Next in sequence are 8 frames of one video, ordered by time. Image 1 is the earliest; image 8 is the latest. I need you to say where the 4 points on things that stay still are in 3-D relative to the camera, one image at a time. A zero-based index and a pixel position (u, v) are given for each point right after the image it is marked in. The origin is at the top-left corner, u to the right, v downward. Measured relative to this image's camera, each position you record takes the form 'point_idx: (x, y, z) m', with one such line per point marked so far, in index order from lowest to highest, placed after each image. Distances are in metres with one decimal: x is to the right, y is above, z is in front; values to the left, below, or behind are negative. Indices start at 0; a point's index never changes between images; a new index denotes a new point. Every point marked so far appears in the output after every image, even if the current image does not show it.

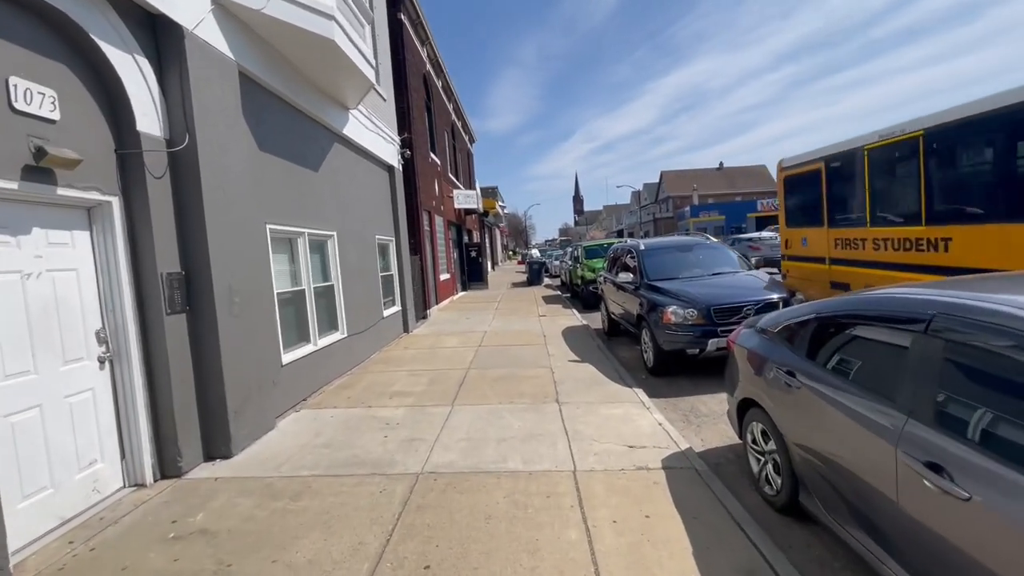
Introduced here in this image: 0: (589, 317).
0: (+2.2, -0.9, +13.6) m
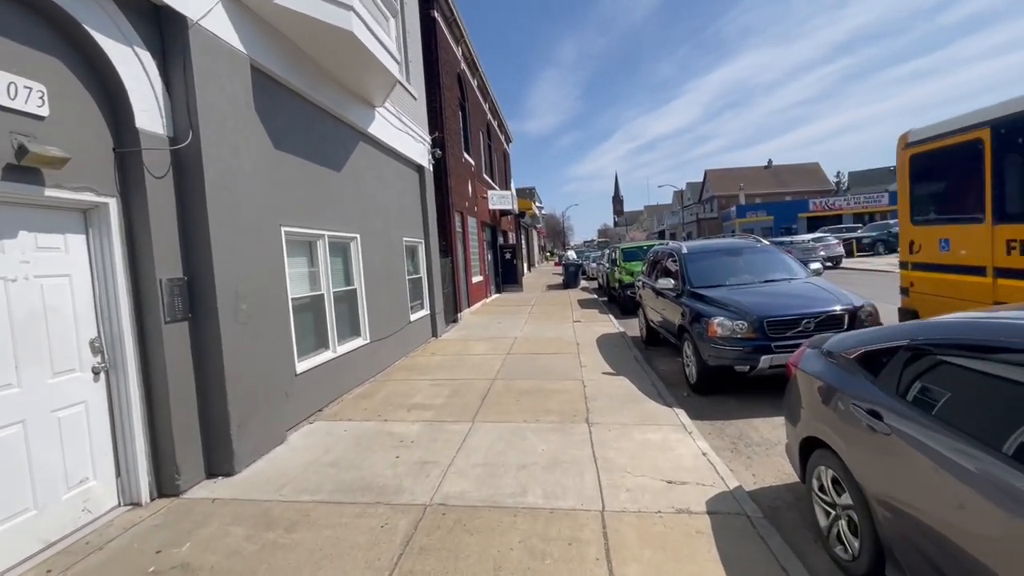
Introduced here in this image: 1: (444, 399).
0: (+3.1, -1.0, +12.9) m
1: (-0.9, -1.5, +6.6) m
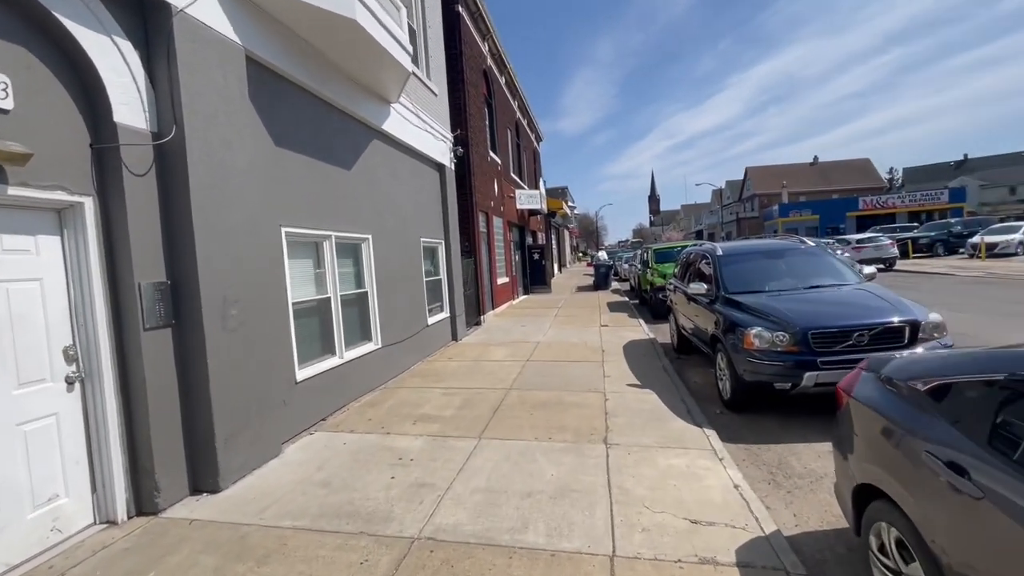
0: (+3.7, -1.1, +12.2) m
1: (-0.8, -1.6, +6.2) m
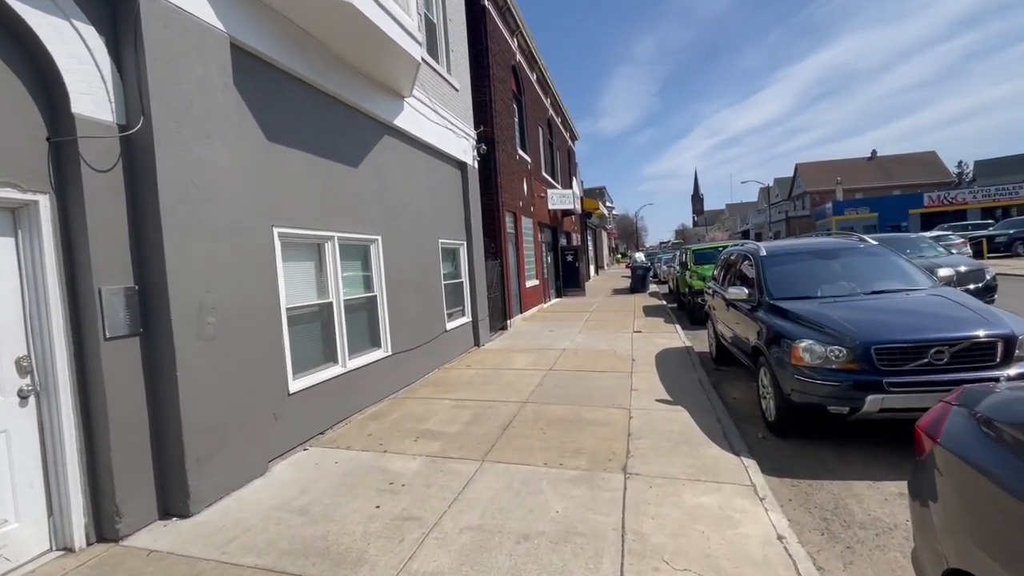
0: (+4.3, -1.2, +11.3) m
1: (-0.6, -1.7, +5.7) m
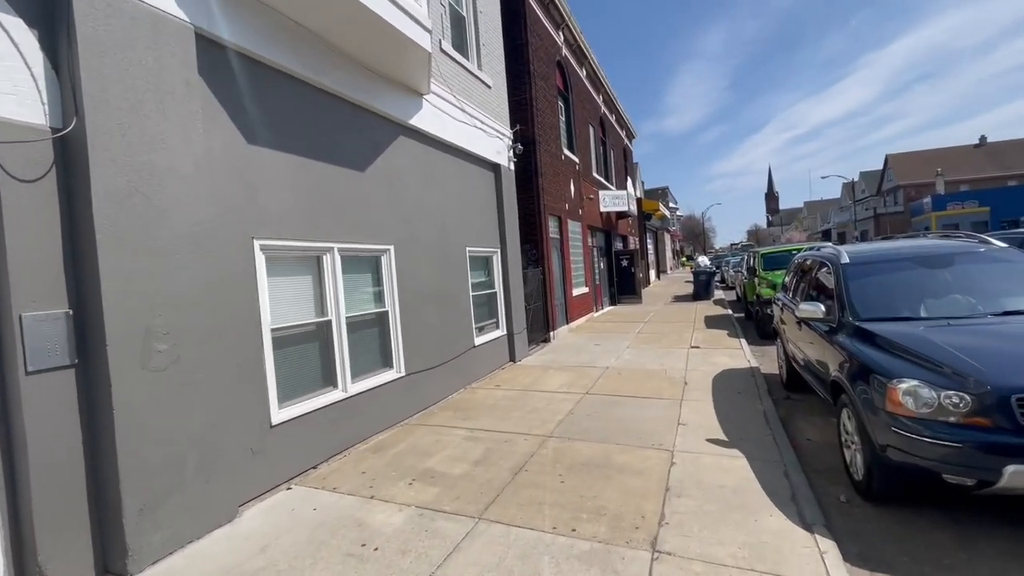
0: (+5.1, -1.4, +9.8) m
1: (-0.5, -1.8, +4.9) m
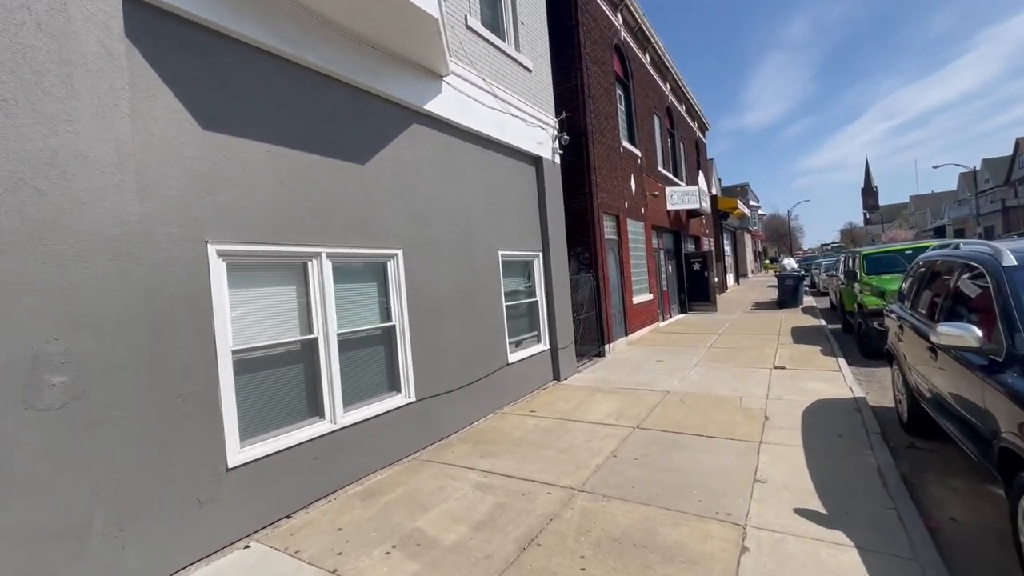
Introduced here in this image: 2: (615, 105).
0: (+5.9, -1.5, +7.9) m
1: (-0.4, -1.9, +3.8) m
2: (+2.9, +5.1, +13.2) m
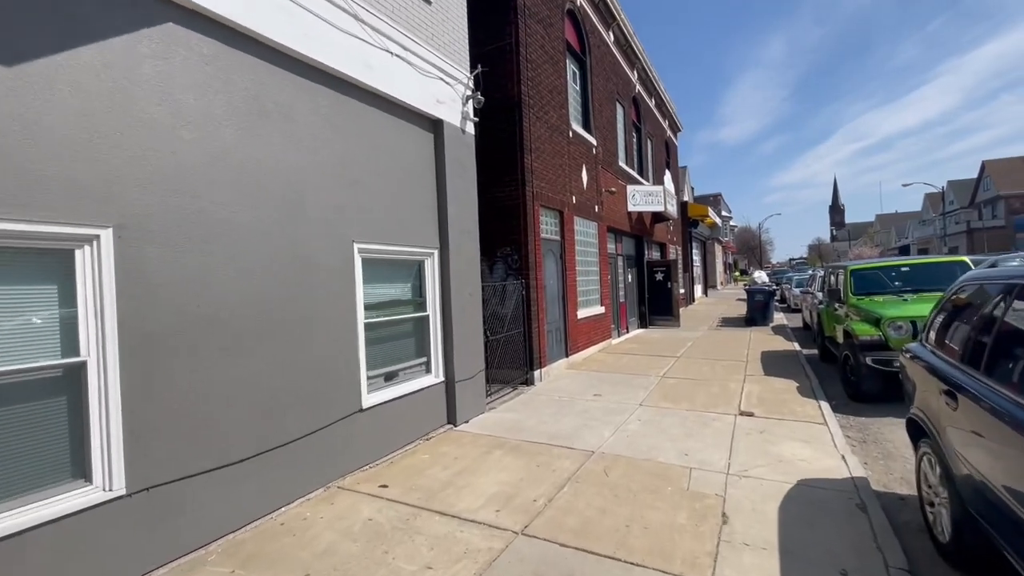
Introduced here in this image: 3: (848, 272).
0: (+4.3, -1.8, +5.8) m
1: (-1.8, -2.0, +1.4) m
2: (+1.2, +4.8, +11.0) m
3: (+6.7, +0.3, +9.5) m
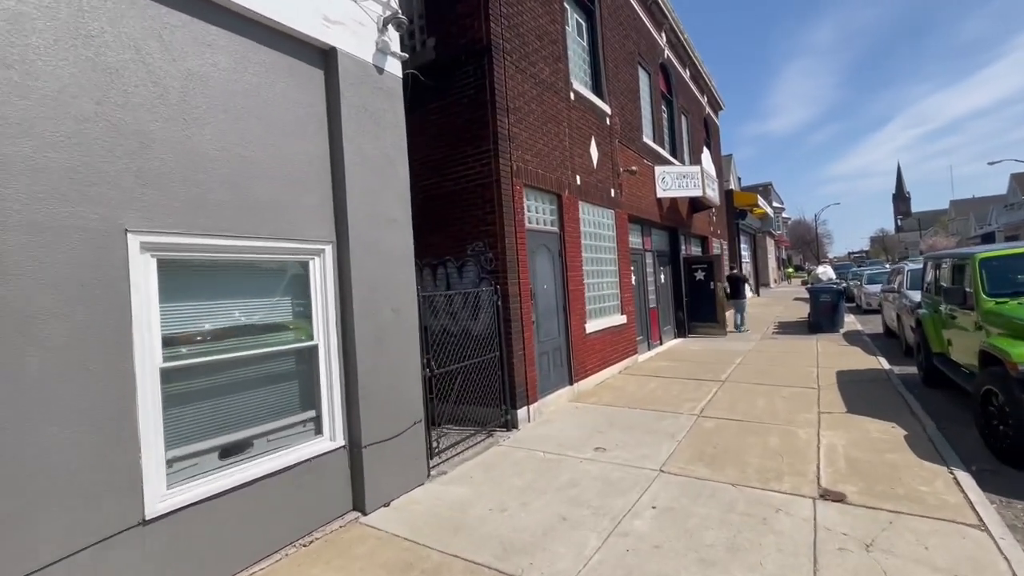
0: (+3.7, -1.8, +3.1) m
1: (-2.8, -2.1, -0.7) m
2: (+0.9, +4.7, +8.6) m
3: (+6.4, +0.3, +6.6) m
